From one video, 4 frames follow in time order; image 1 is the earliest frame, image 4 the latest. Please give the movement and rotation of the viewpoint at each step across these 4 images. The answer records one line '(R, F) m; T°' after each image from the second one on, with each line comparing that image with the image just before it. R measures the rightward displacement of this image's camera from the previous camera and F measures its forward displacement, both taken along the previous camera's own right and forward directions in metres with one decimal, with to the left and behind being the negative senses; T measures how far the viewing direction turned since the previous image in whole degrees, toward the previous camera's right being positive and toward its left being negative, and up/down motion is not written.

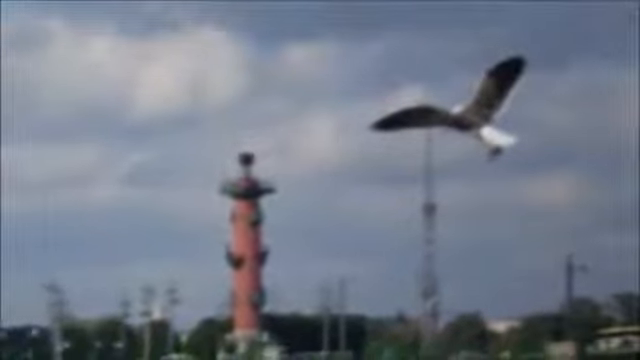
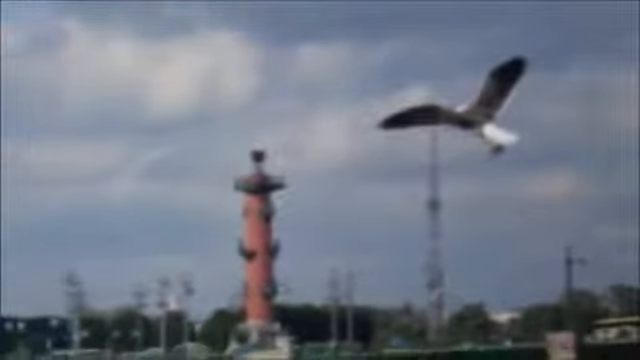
(+0.3, -0.7) m; -1°
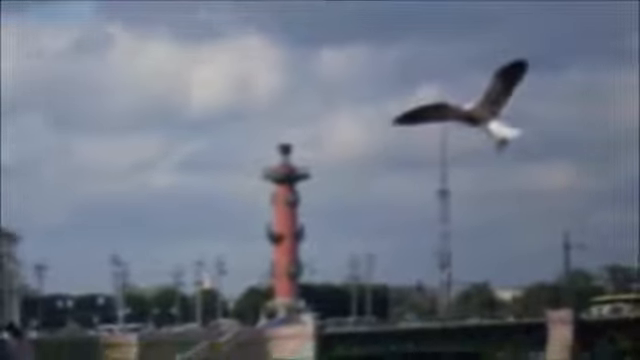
(-0.1, -1.9) m; 0°
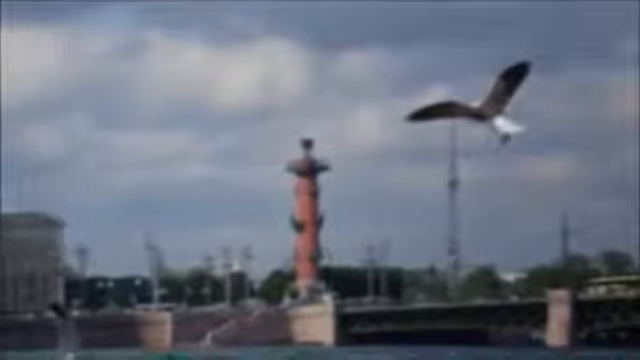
(-0.1, -1.8) m; 0°
